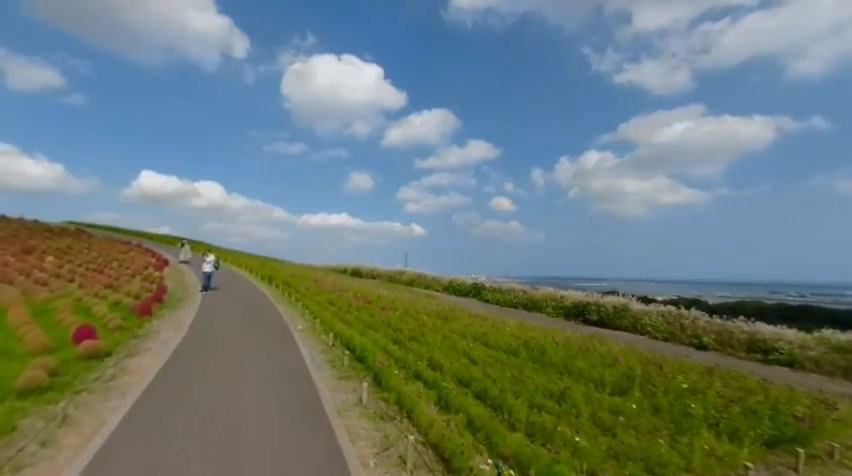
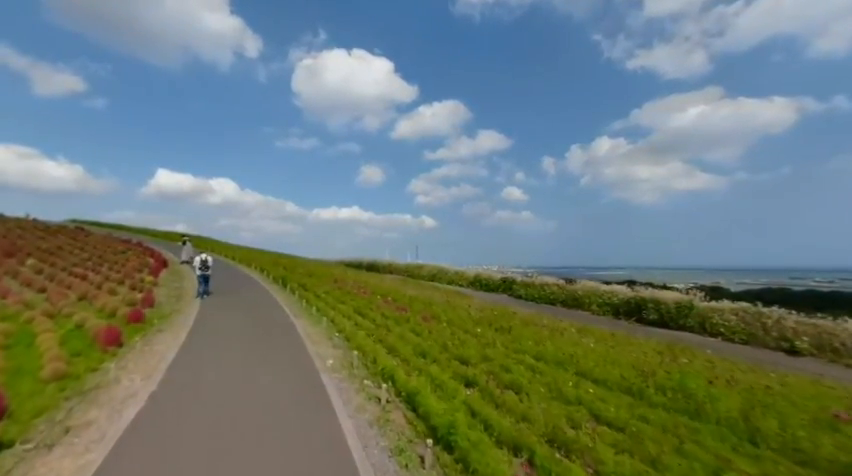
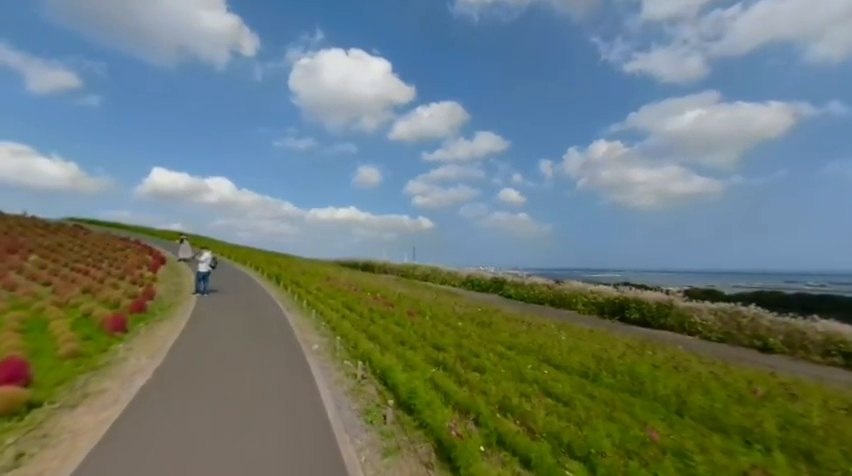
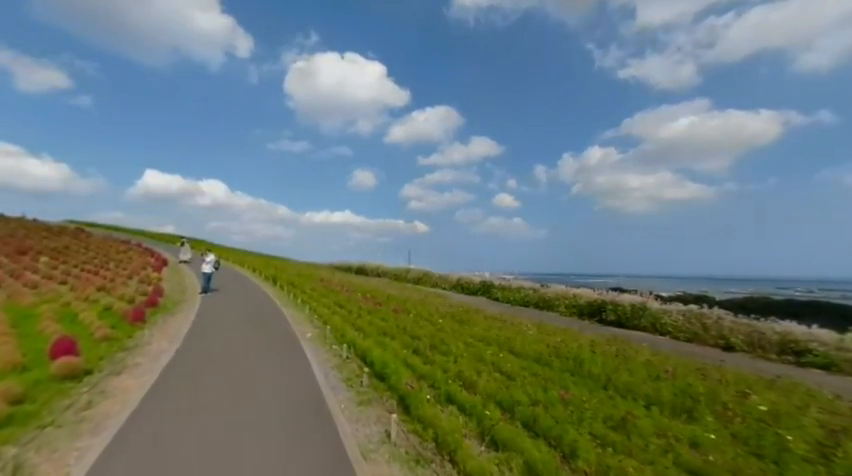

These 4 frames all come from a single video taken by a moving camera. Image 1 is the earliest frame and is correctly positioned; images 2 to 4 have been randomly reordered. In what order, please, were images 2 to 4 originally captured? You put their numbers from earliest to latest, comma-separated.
4, 3, 2
